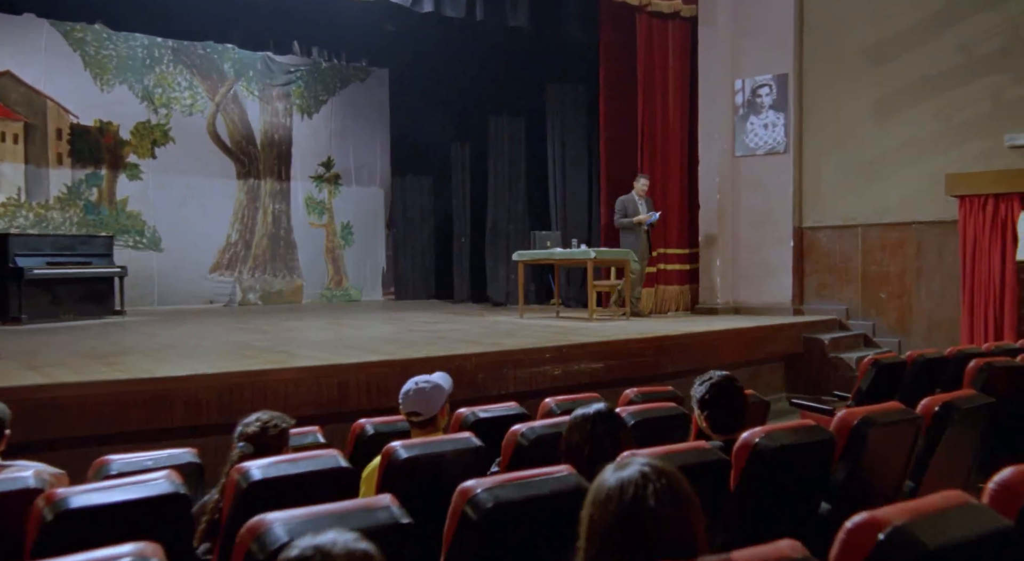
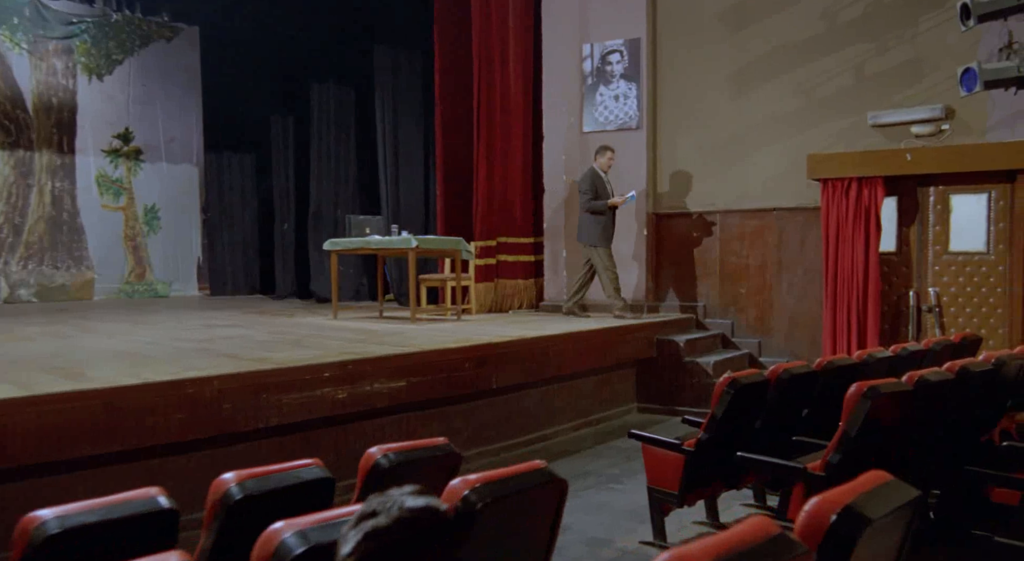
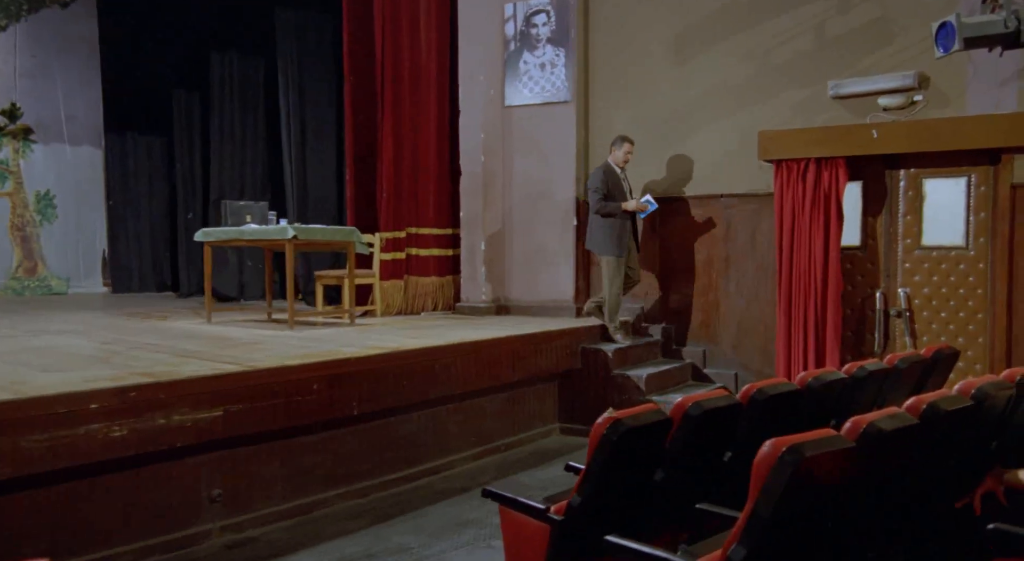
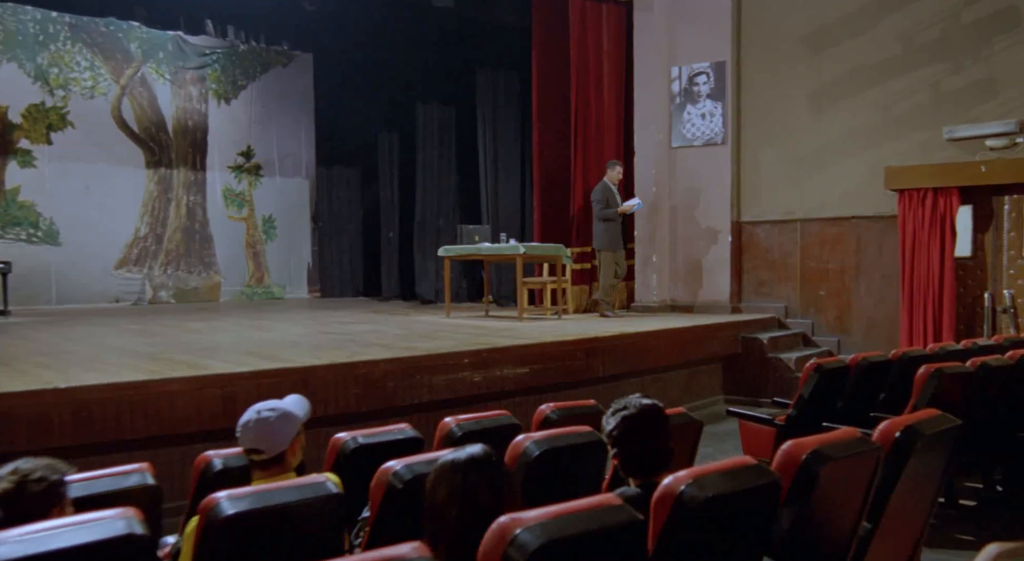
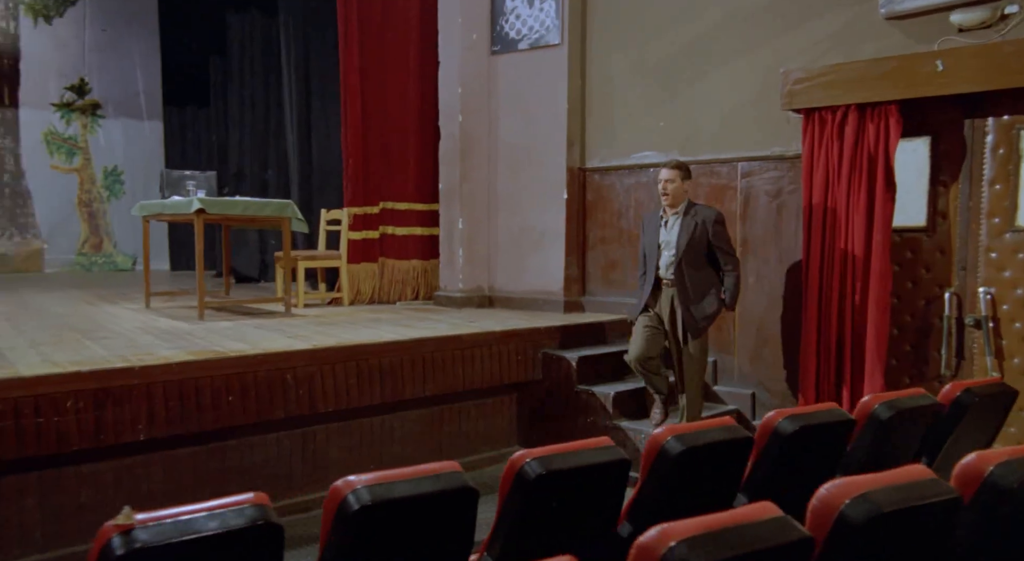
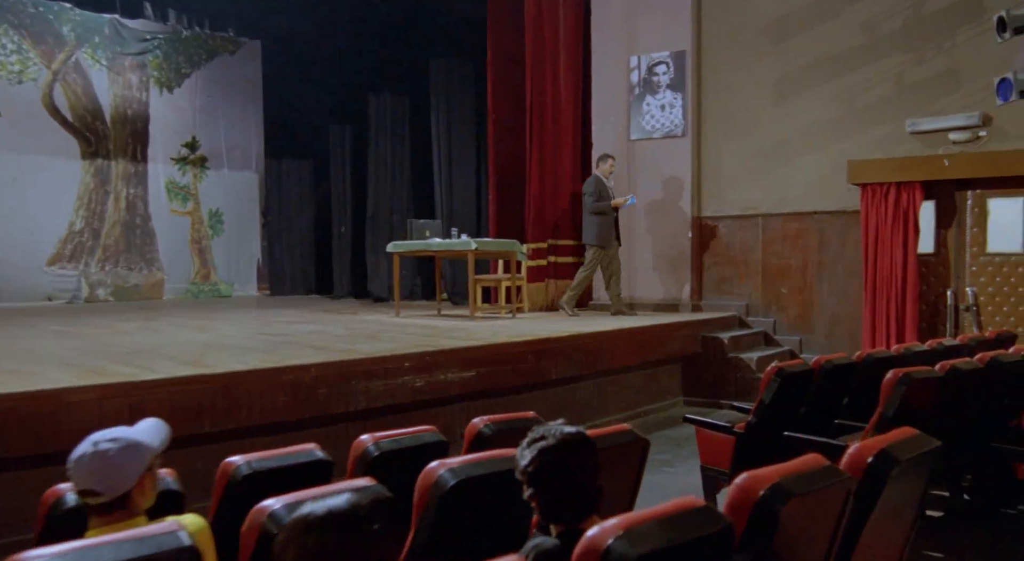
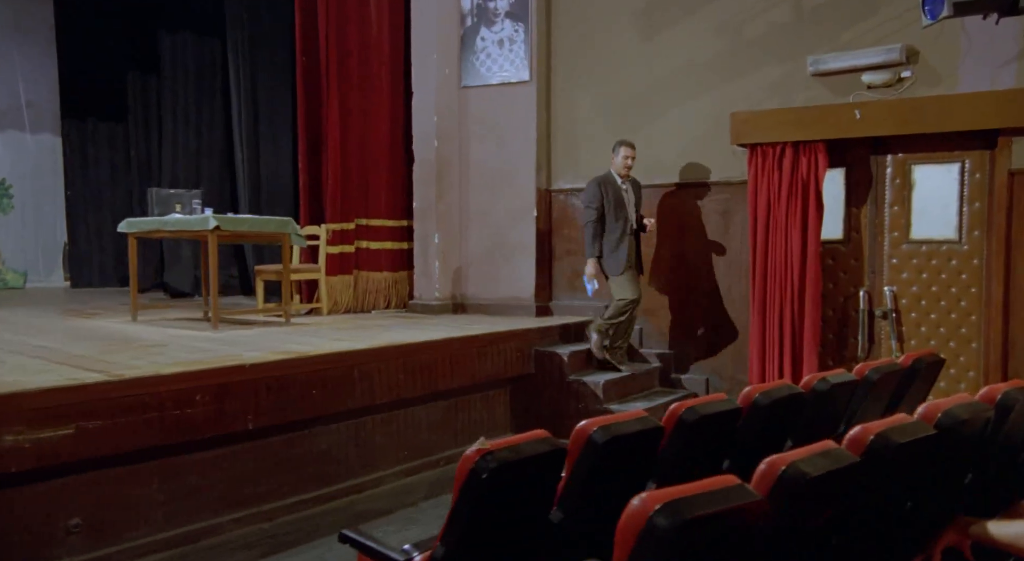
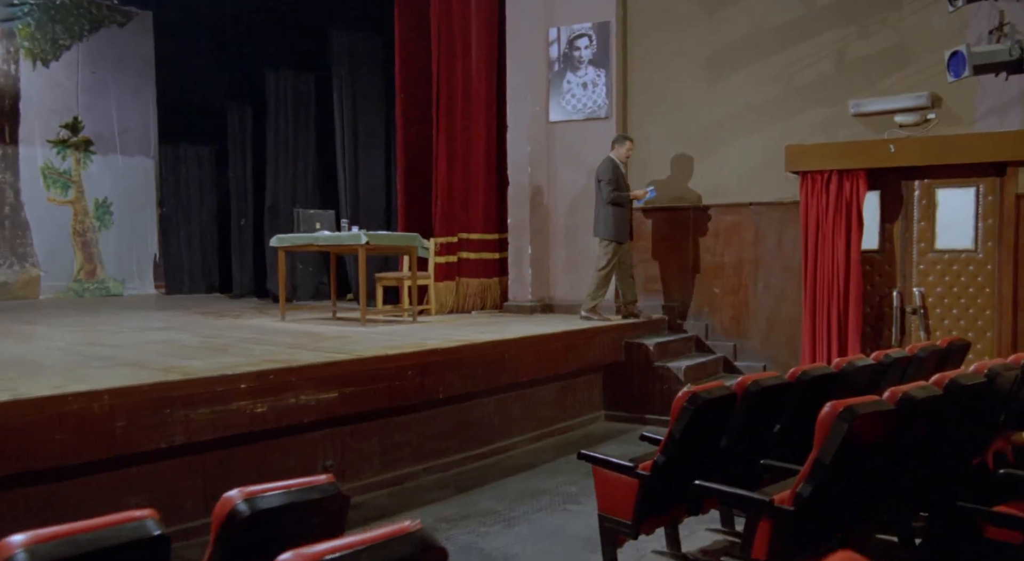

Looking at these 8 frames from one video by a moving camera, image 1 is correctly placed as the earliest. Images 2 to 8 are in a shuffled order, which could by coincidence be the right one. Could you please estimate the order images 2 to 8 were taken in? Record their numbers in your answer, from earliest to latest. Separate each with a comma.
4, 6, 2, 8, 3, 7, 5
